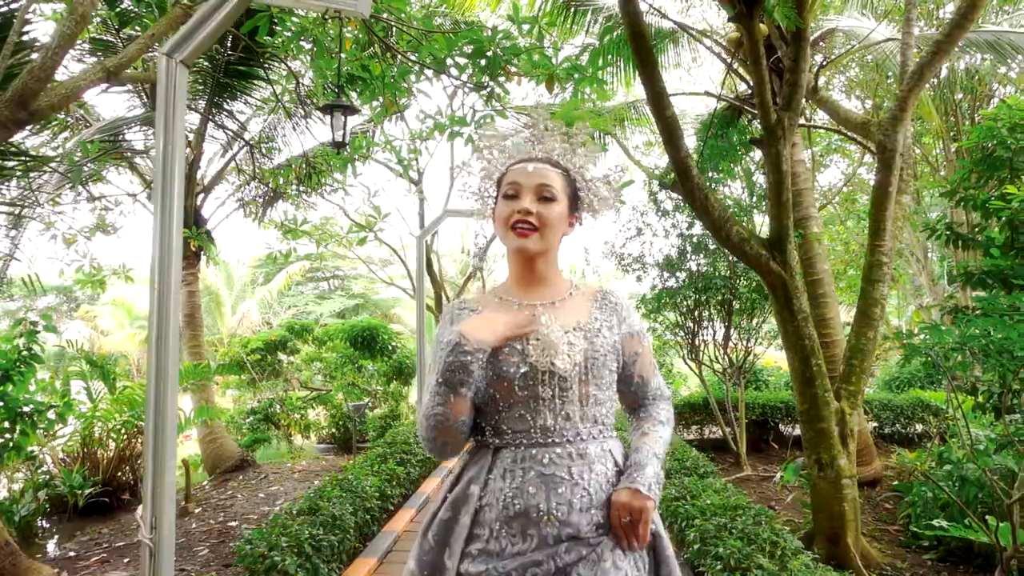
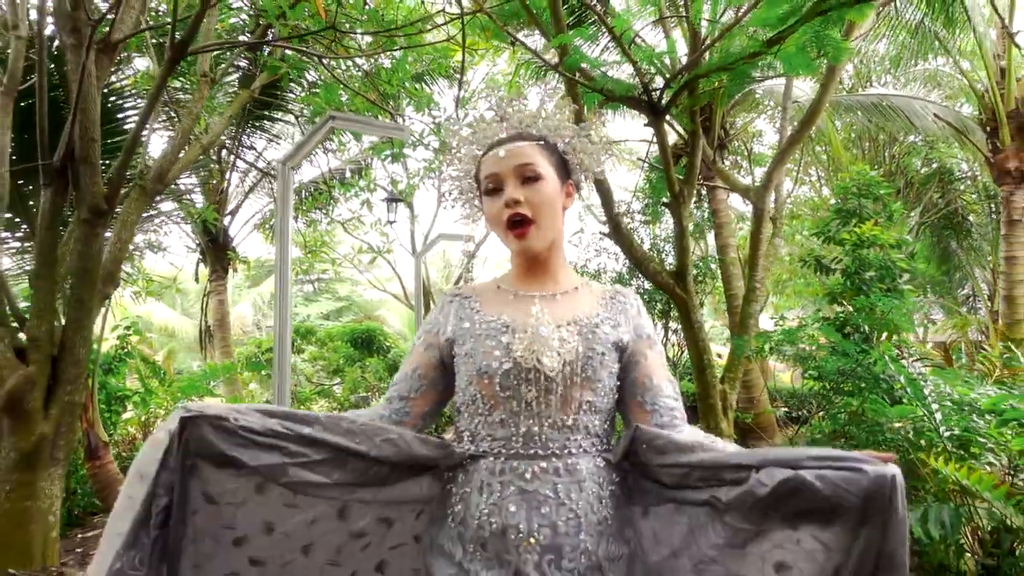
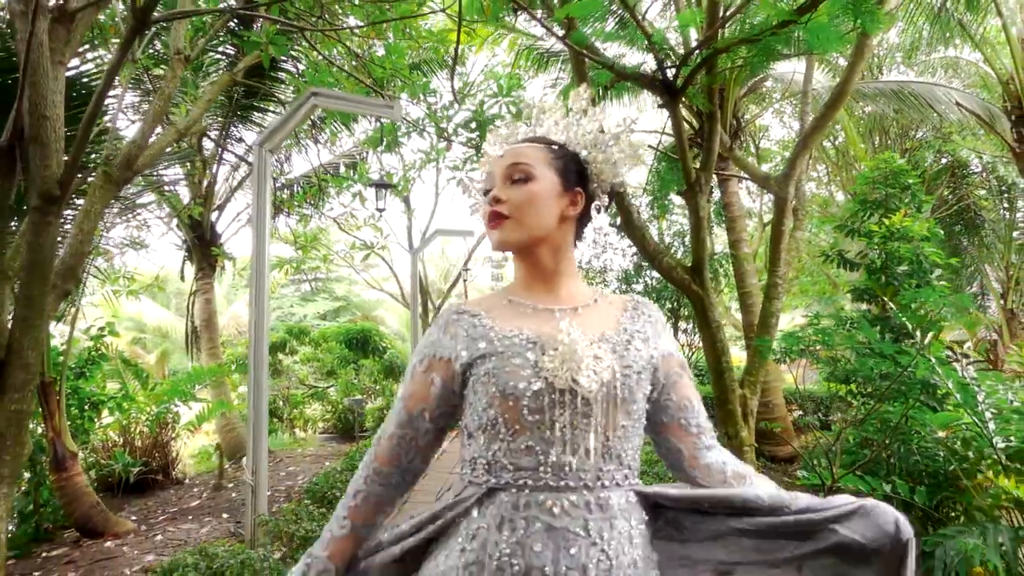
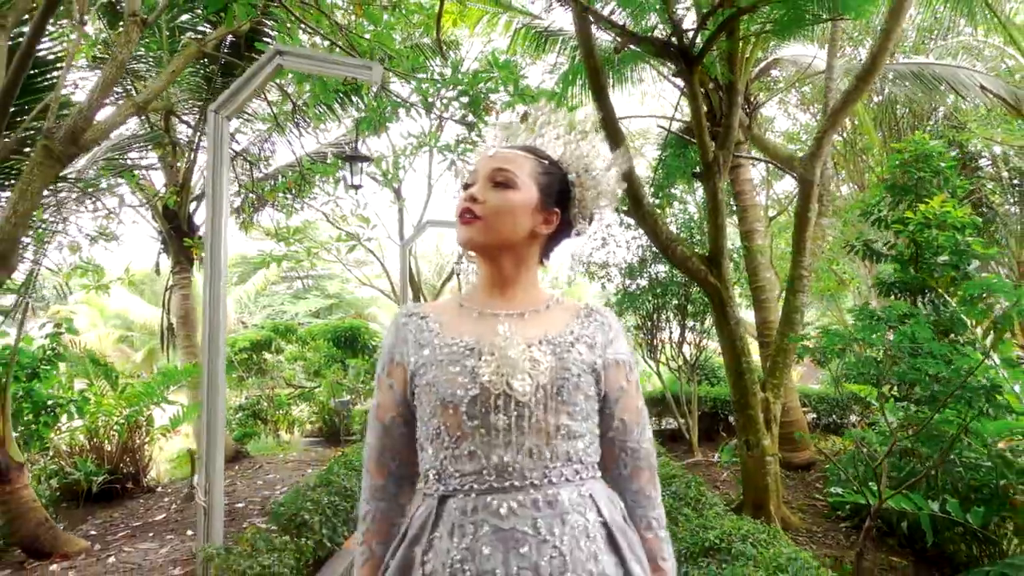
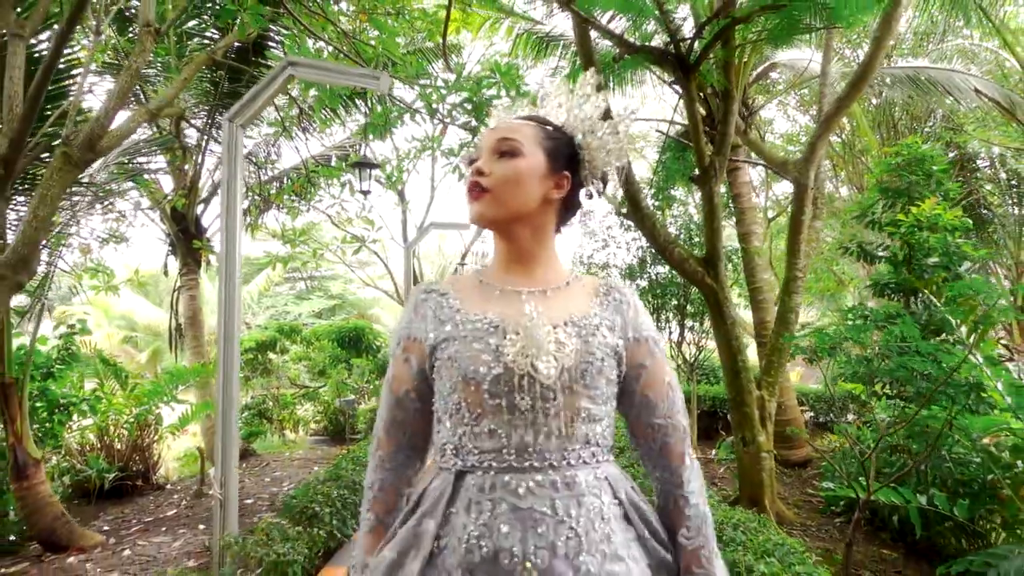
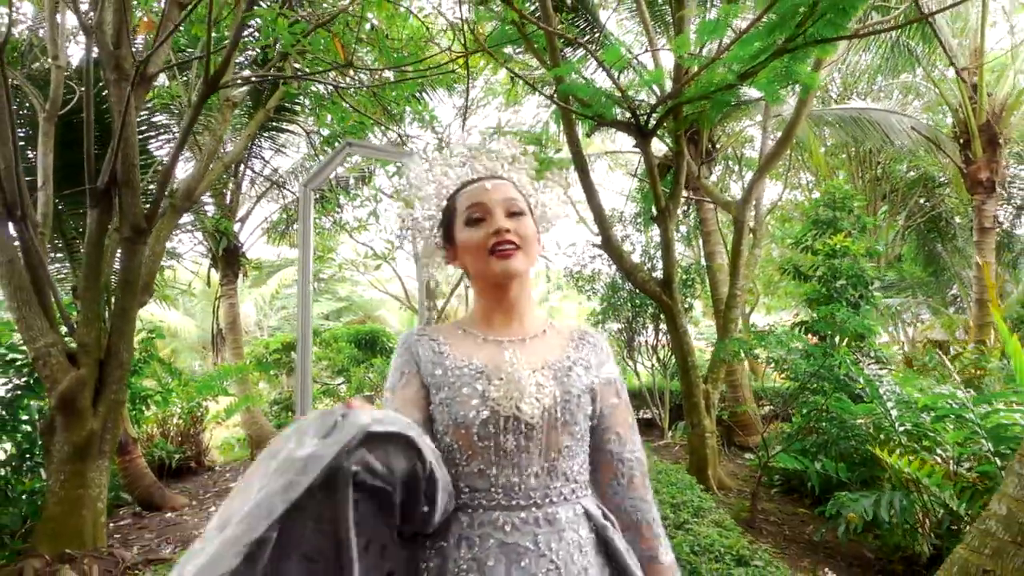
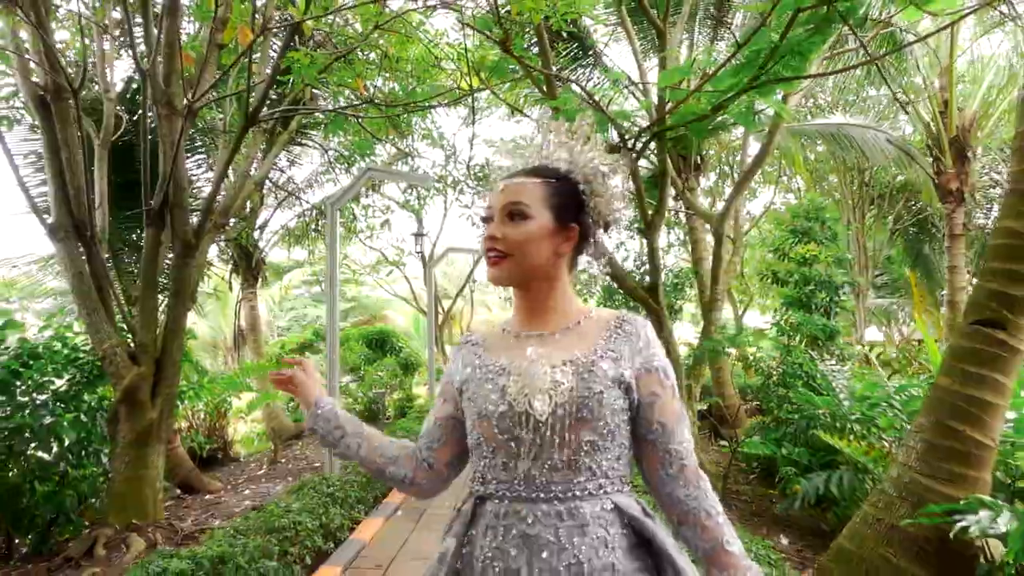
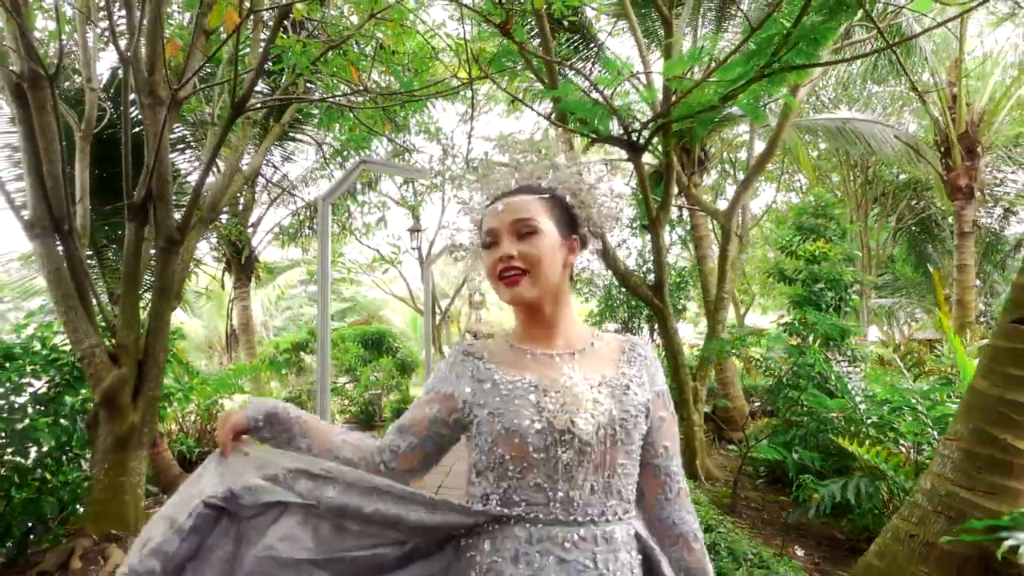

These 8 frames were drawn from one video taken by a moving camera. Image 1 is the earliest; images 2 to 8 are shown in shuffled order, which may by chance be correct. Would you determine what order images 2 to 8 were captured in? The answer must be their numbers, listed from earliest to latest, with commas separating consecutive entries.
4, 5, 3, 2, 6, 8, 7
